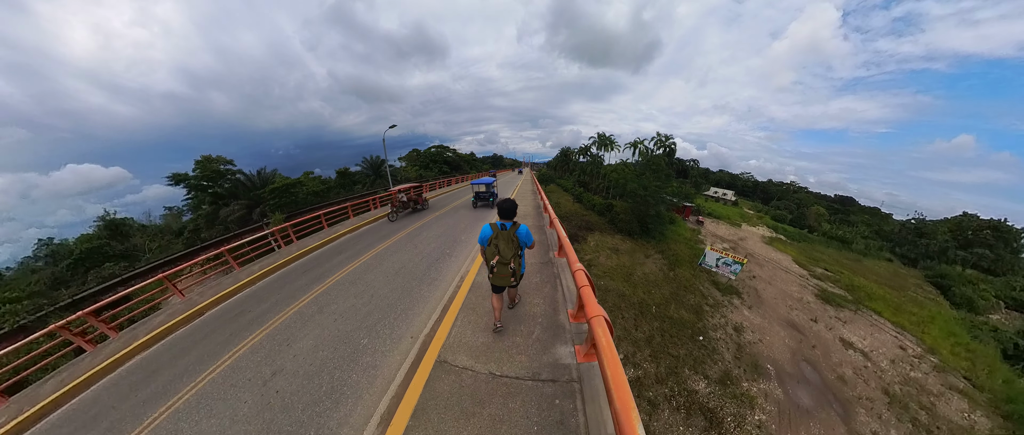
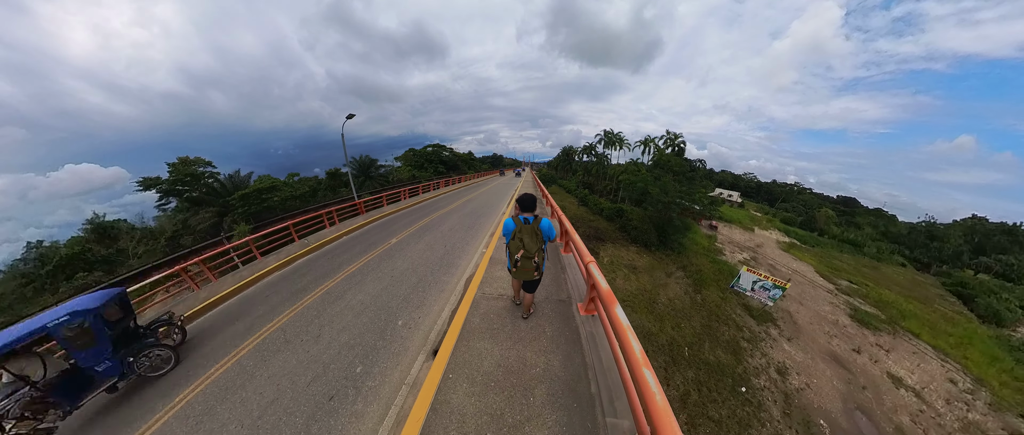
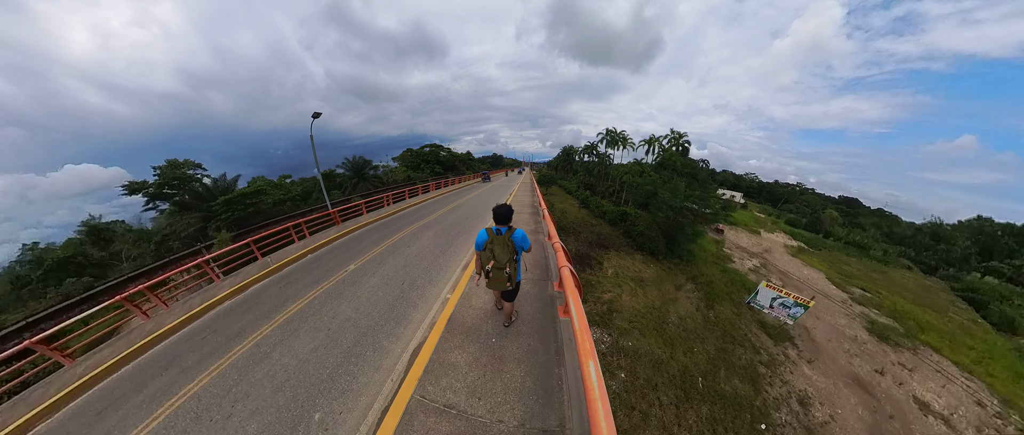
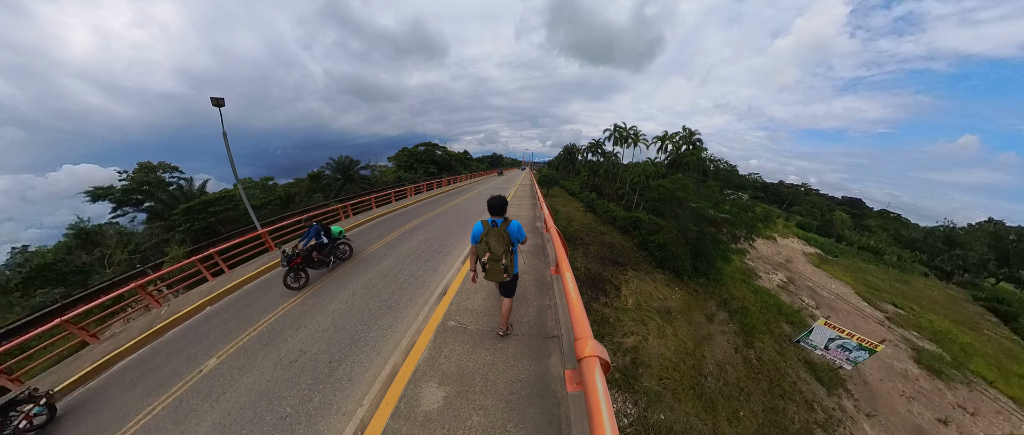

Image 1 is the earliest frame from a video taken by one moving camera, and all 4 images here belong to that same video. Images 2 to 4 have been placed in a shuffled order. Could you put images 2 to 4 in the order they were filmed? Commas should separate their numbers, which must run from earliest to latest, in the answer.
2, 3, 4
